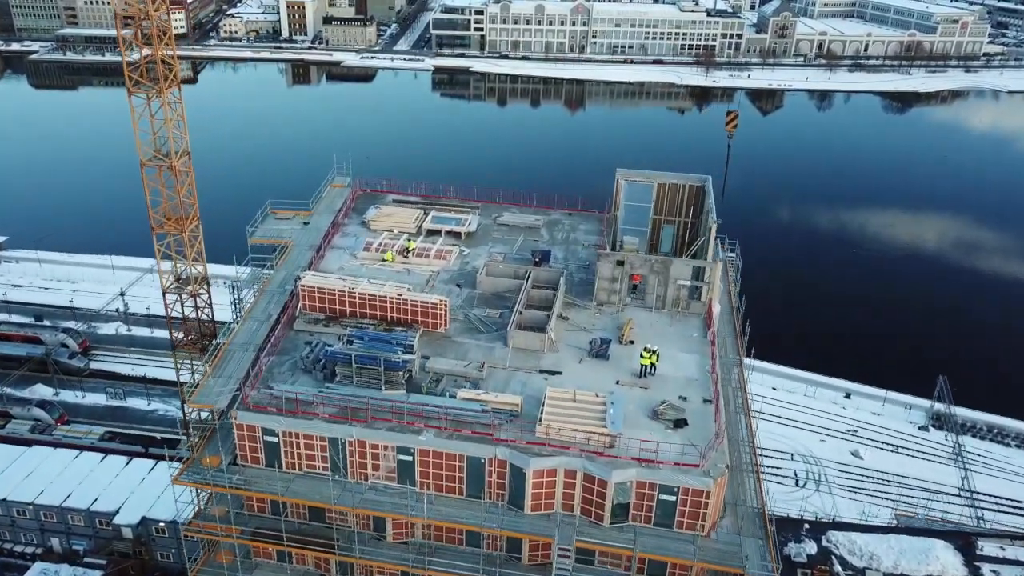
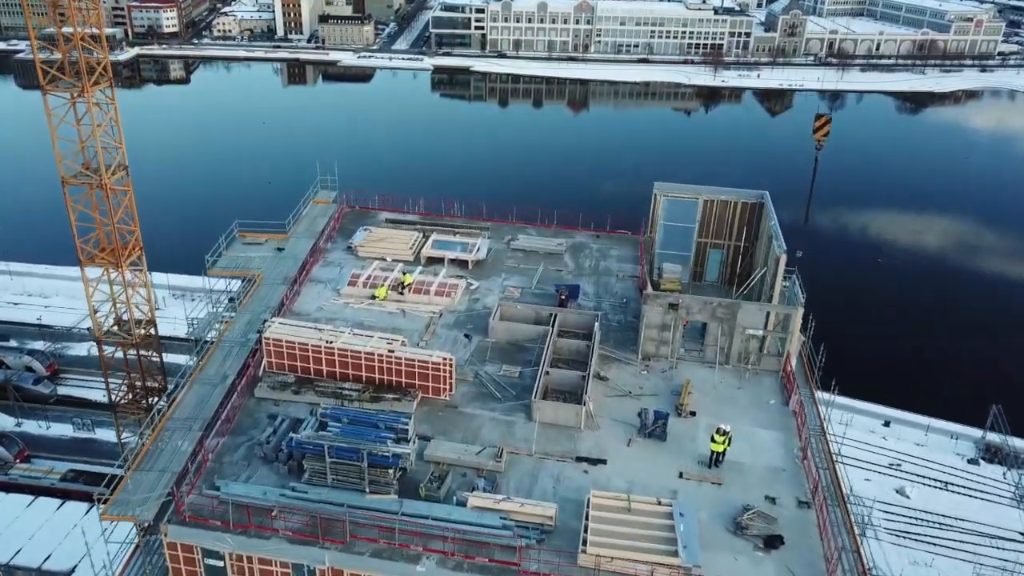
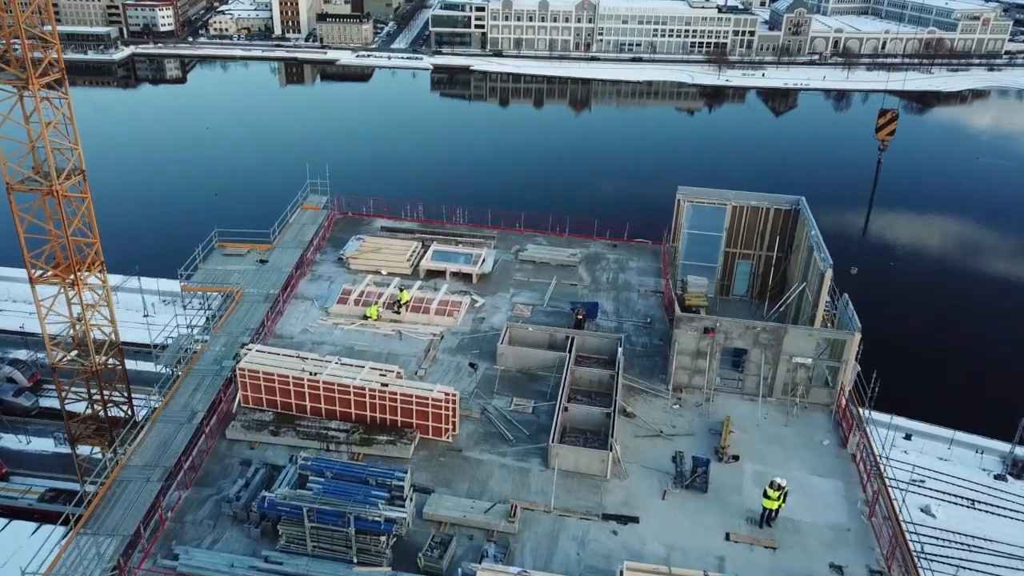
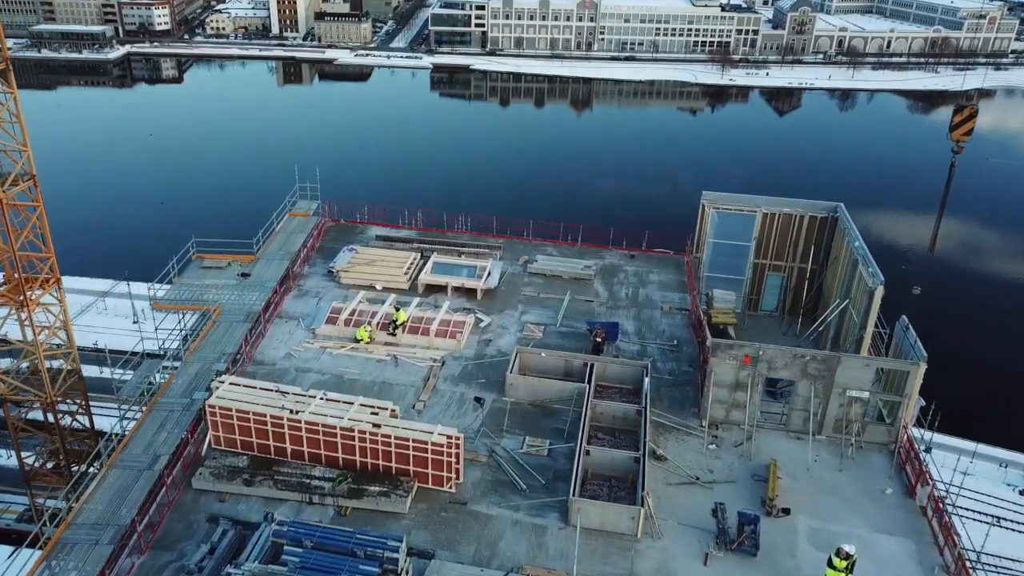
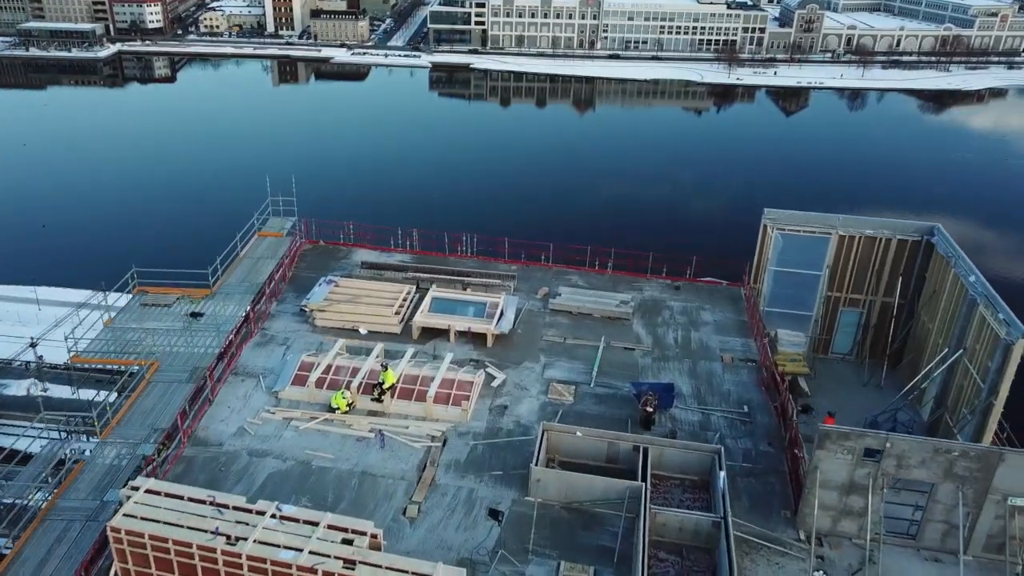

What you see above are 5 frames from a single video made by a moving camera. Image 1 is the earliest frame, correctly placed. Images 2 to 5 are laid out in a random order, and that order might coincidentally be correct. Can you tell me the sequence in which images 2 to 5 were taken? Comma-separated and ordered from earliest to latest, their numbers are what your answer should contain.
2, 3, 4, 5
